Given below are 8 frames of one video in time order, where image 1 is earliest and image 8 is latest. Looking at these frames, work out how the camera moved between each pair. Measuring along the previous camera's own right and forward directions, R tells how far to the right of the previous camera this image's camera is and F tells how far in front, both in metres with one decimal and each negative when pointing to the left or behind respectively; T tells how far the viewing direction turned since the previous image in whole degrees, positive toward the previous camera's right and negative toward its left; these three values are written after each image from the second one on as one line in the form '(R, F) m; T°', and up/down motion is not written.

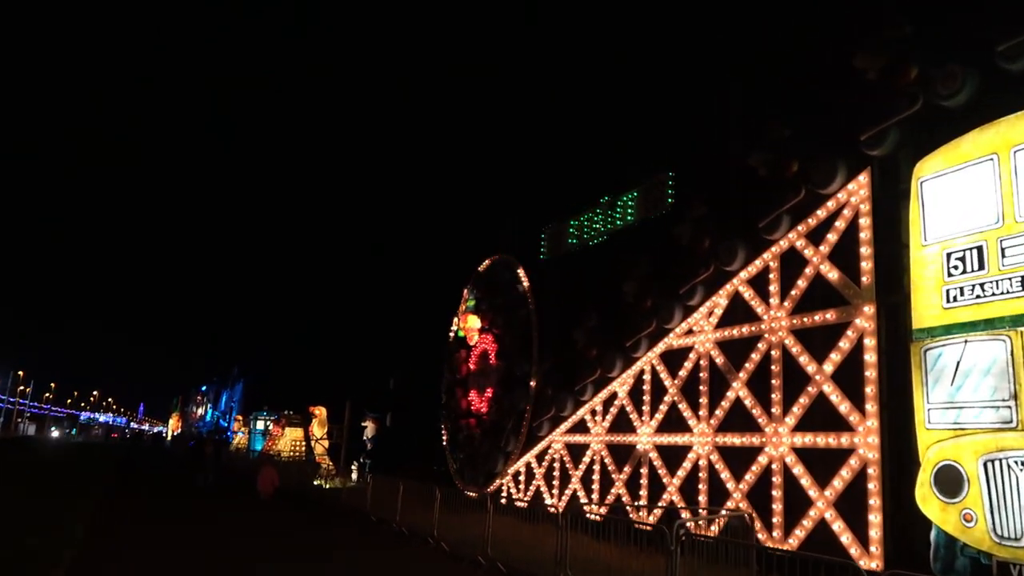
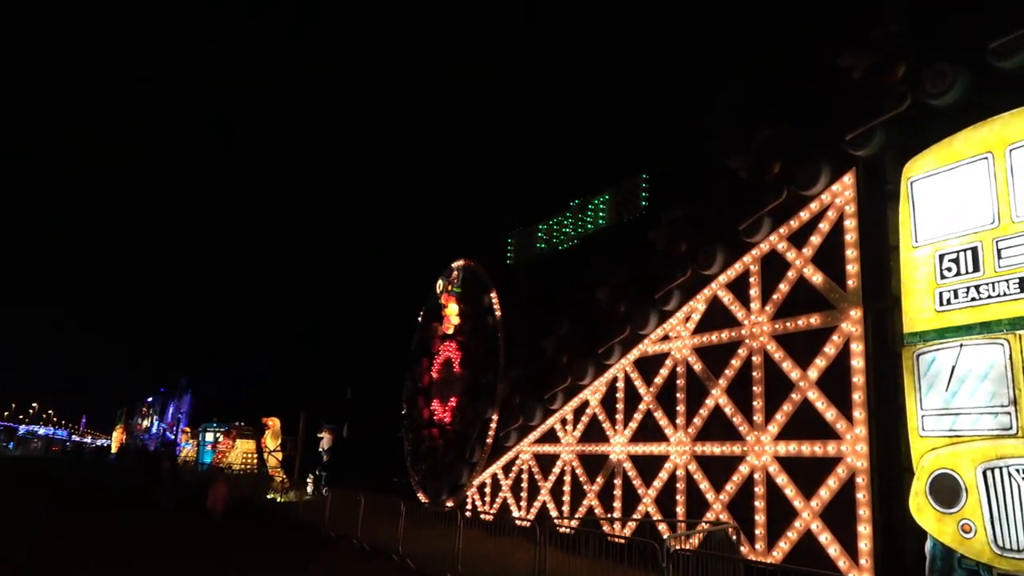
(-0.2, +0.4) m; +3°
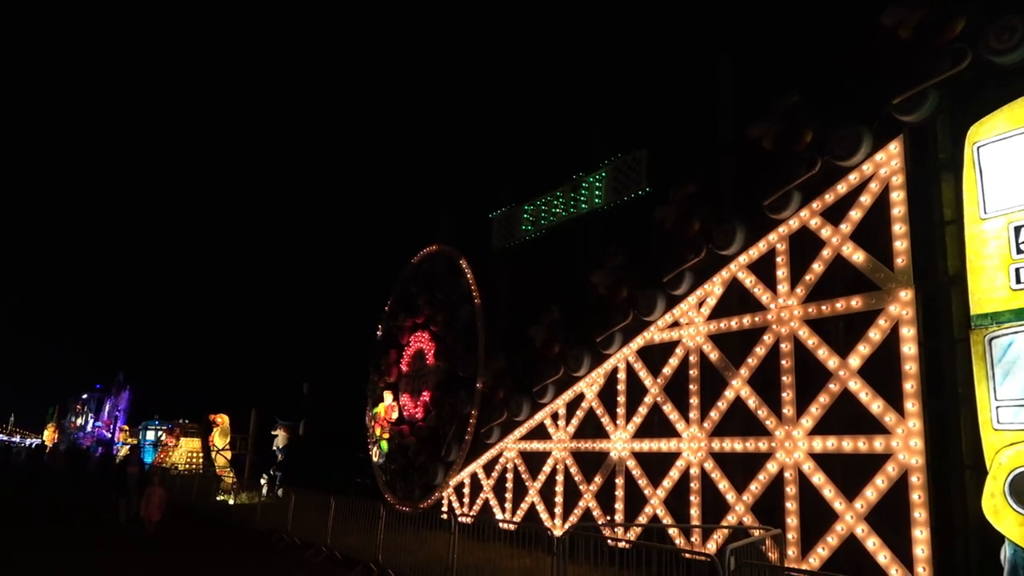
(-0.6, +0.9) m; +4°
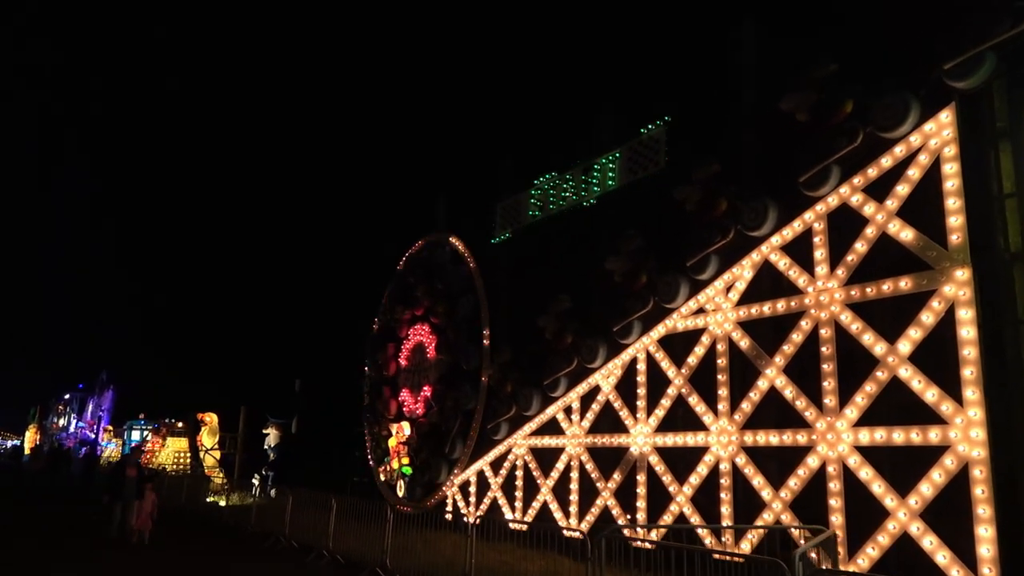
(-0.3, +0.5) m; +1°
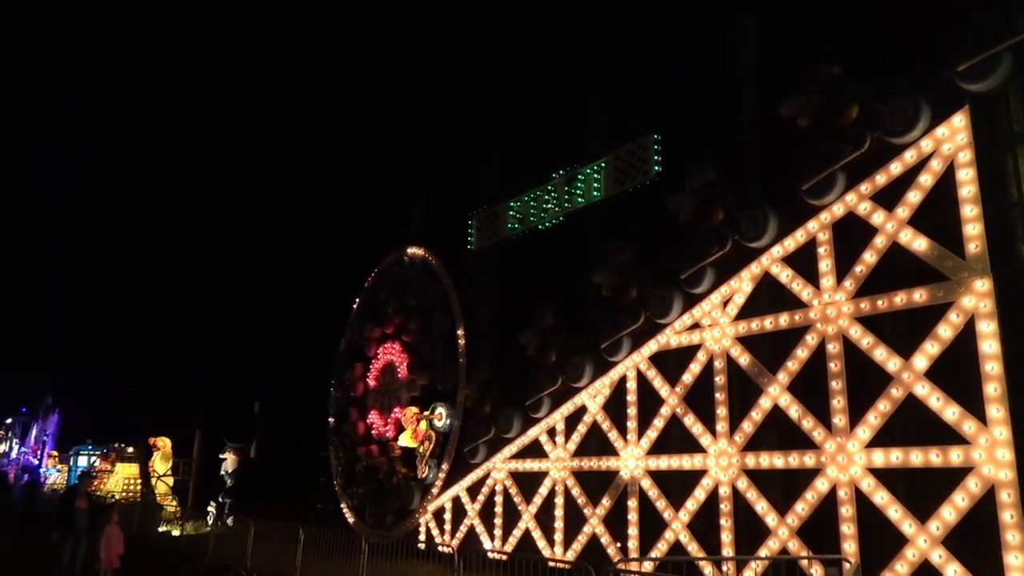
(-0.3, +0.5) m; +3°
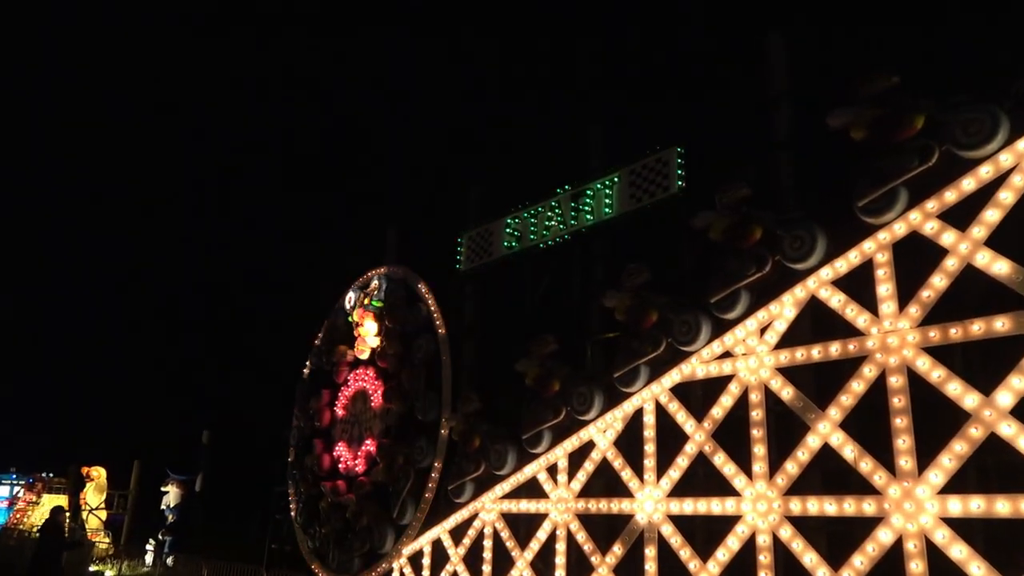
(-0.6, +0.9) m; +4°
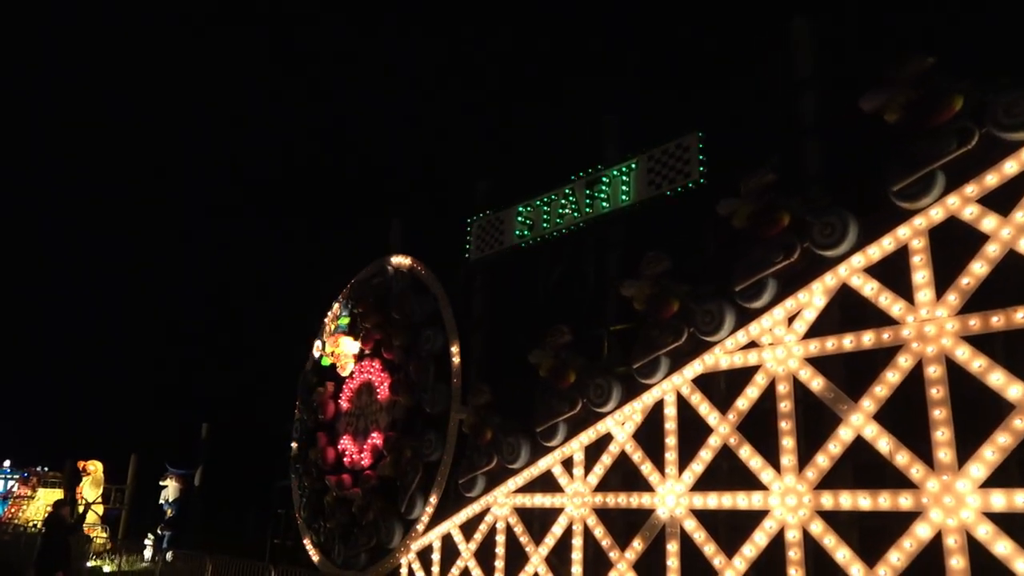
(+0.8, -0.6) m; -1°
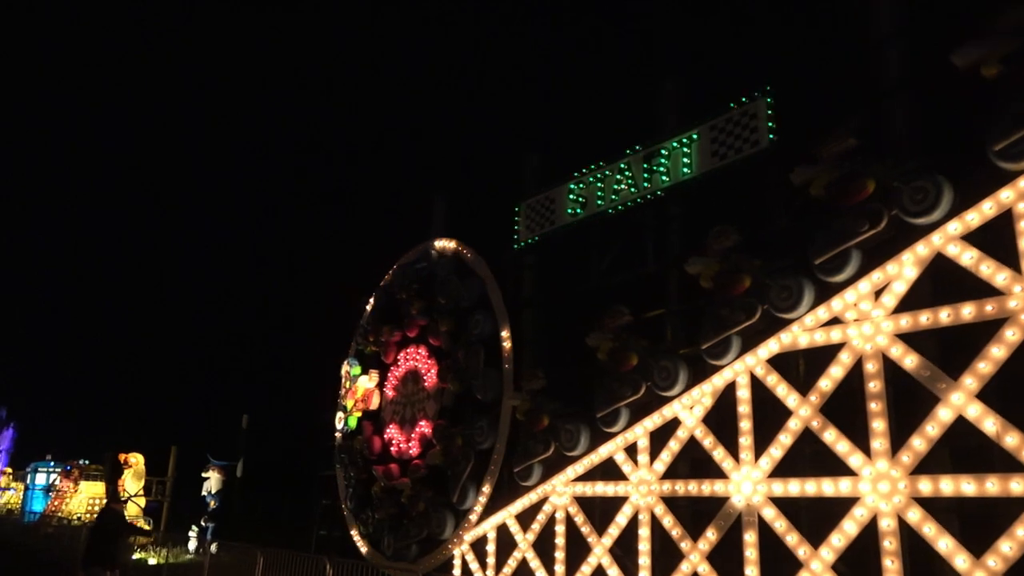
(-0.3, +0.3) m; -2°
